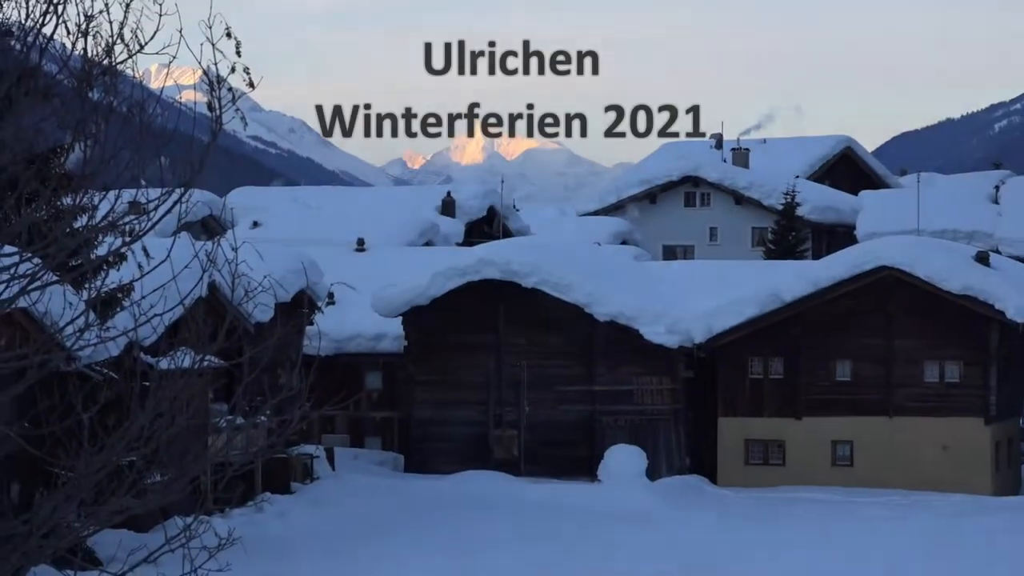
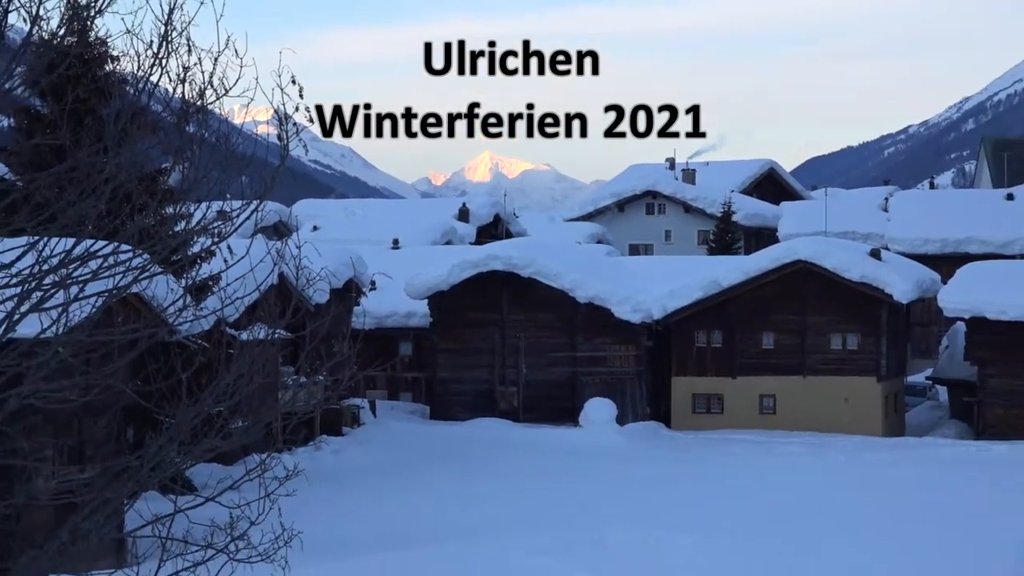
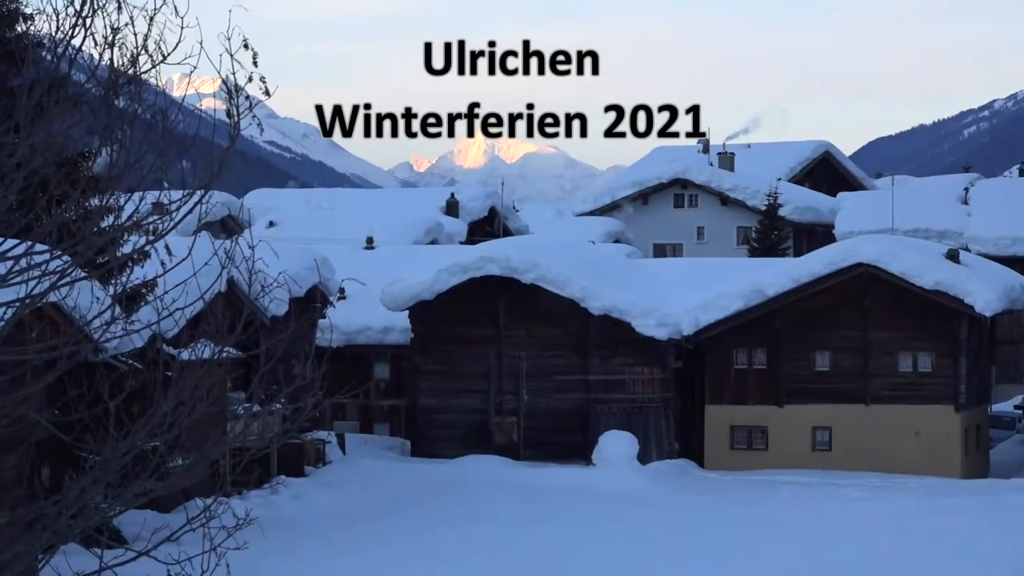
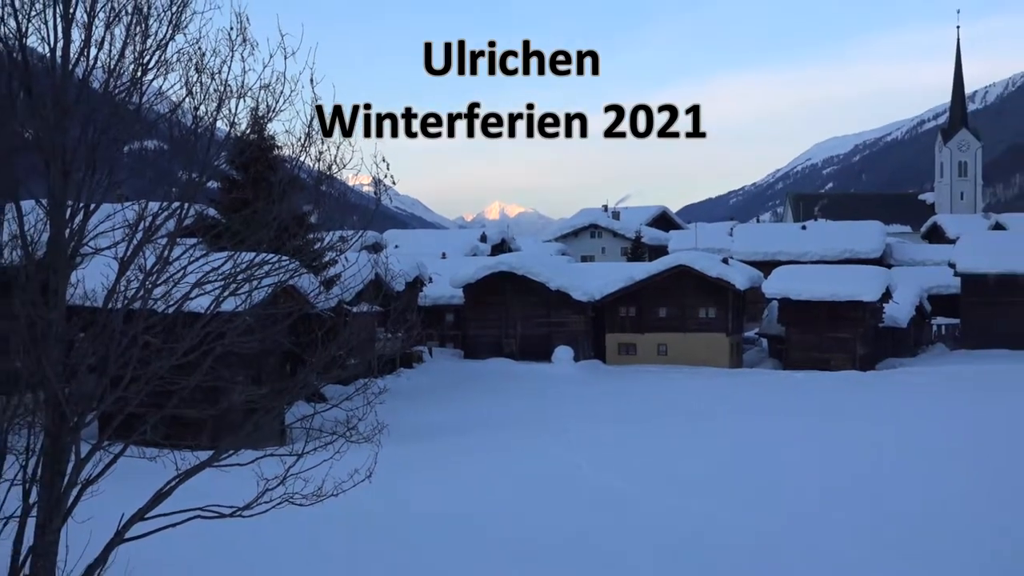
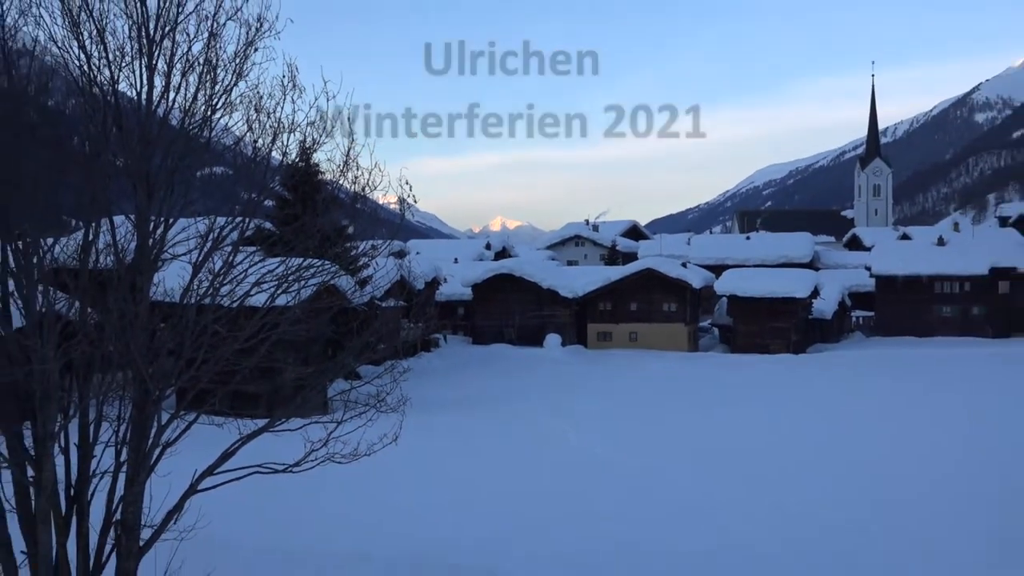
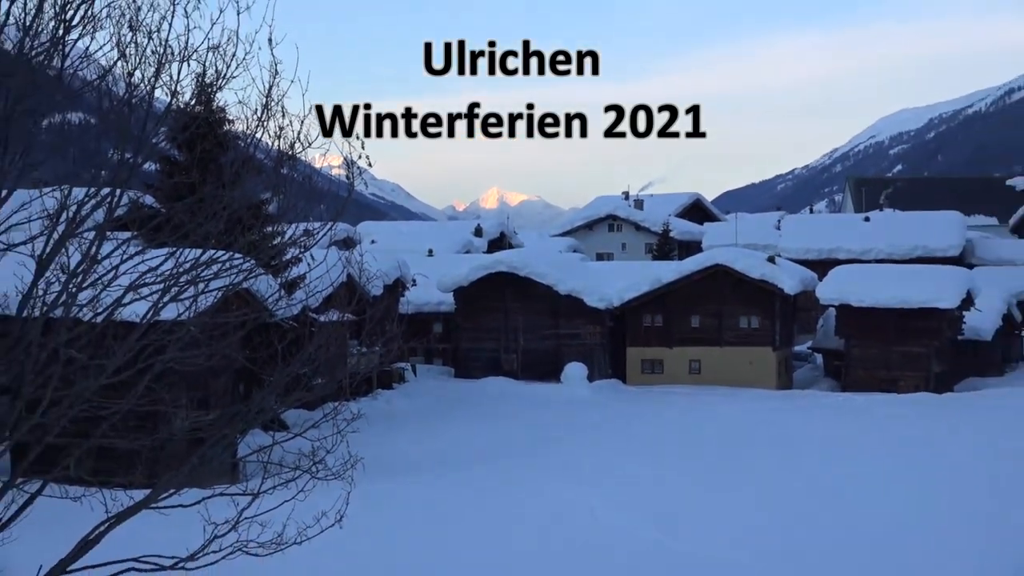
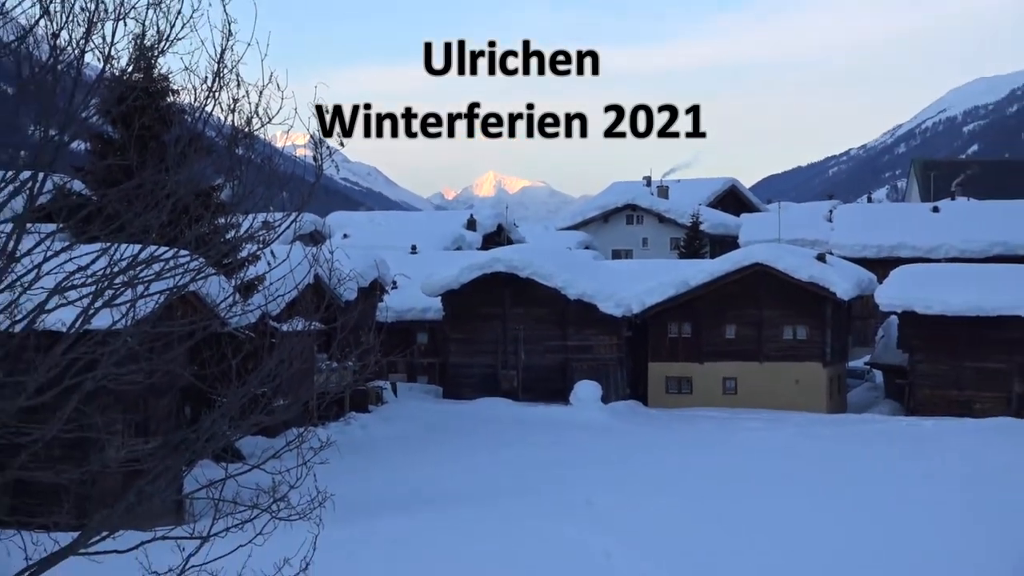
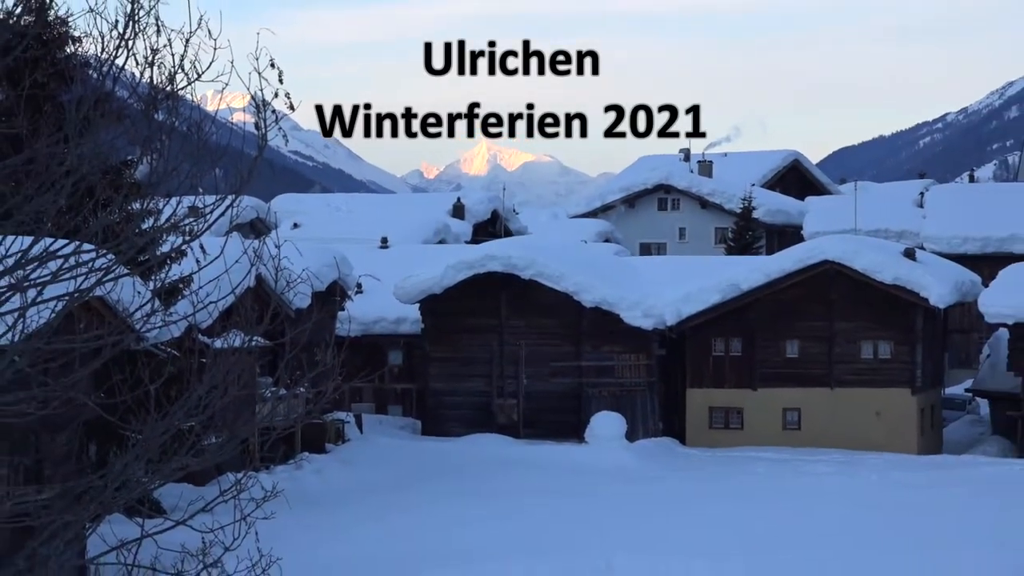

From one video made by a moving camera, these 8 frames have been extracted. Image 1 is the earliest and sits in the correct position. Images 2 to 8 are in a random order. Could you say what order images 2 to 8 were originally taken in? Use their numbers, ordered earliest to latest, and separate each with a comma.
3, 8, 2, 7, 6, 4, 5
